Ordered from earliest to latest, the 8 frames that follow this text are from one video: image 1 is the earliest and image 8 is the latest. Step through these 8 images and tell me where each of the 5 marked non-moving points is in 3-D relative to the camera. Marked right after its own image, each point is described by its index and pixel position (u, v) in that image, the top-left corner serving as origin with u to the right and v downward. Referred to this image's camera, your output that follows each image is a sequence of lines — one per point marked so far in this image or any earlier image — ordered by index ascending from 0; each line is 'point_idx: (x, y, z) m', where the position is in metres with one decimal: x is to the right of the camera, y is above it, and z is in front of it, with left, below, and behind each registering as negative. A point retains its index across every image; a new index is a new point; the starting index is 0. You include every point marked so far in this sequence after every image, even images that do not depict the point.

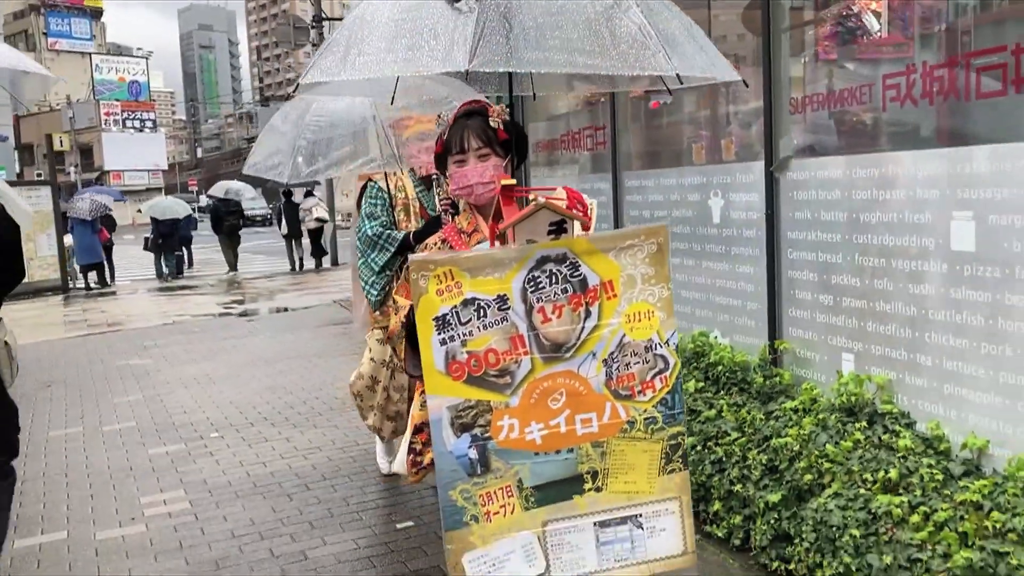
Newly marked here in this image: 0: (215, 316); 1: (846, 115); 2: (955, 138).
0: (-4.1, -0.4, +12.6) m
1: (+1.4, +0.7, +3.9) m
2: (+1.6, +0.5, +3.4) m
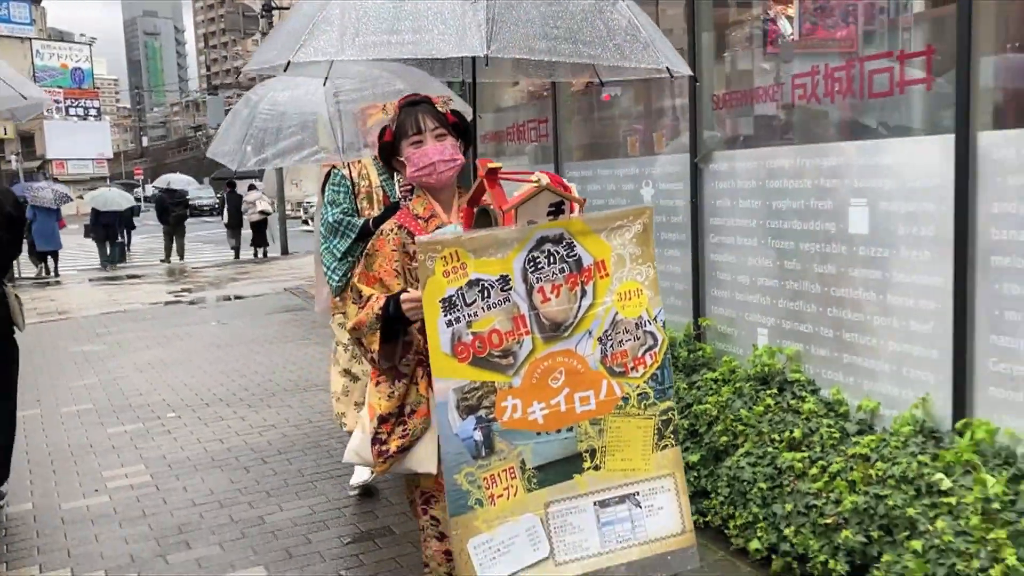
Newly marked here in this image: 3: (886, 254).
0: (-4.7, -0.2, +12.7) m
1: (+1.1, +0.8, +4.3) m
2: (+1.3, +0.6, +3.7) m
3: (+1.4, +0.1, +3.5) m
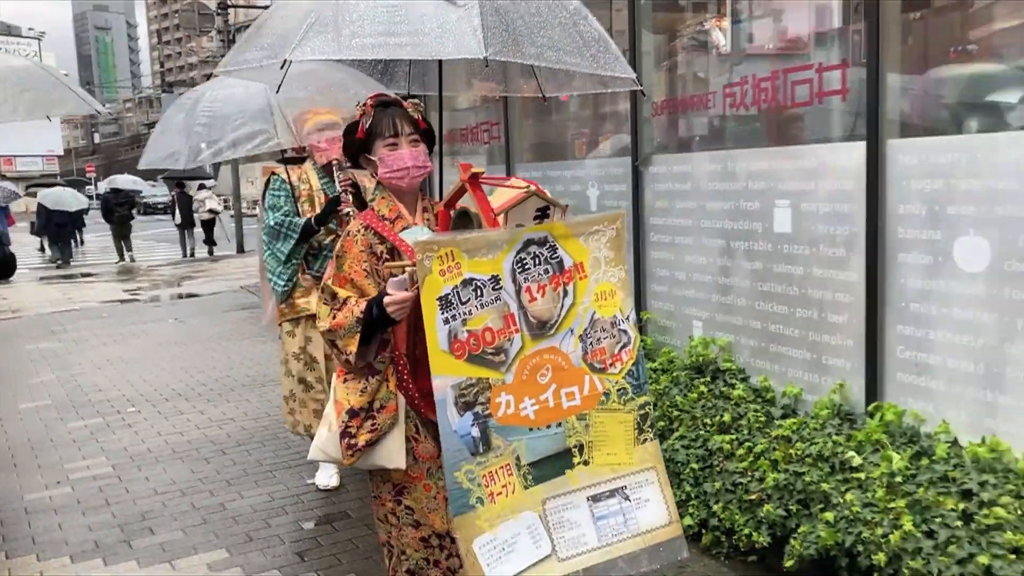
0: (-5.3, -0.2, +12.7) m
1: (+0.9, +0.8, +4.5) m
2: (+1.1, +0.6, +4.0) m
3: (+1.2, +0.1, +3.8) m
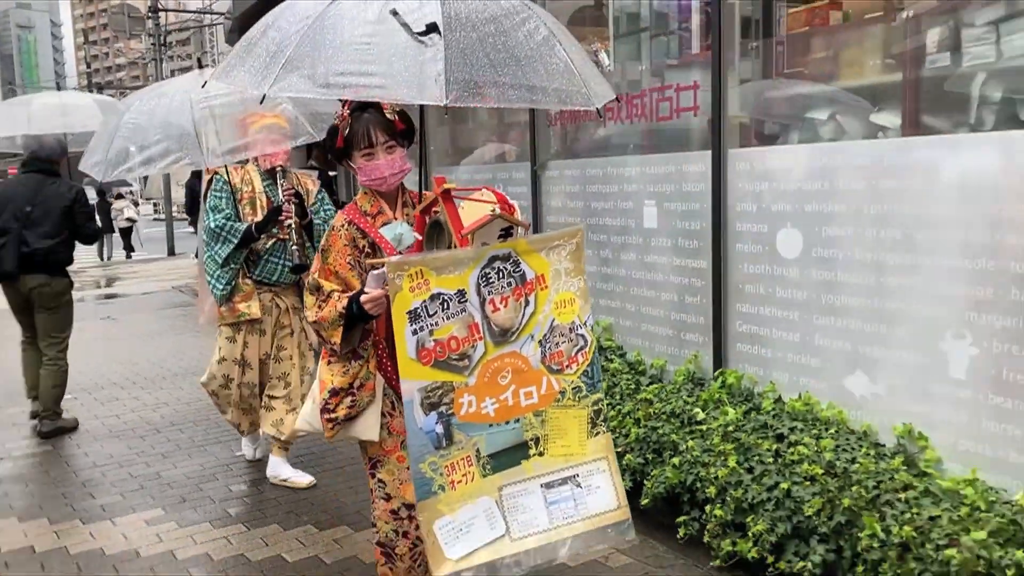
0: (-6.3, -0.2, +12.9) m
1: (+0.4, +0.9, +5.2) m
2: (+0.7, +0.7, +4.7) m
3: (+0.7, +0.2, +4.5) m
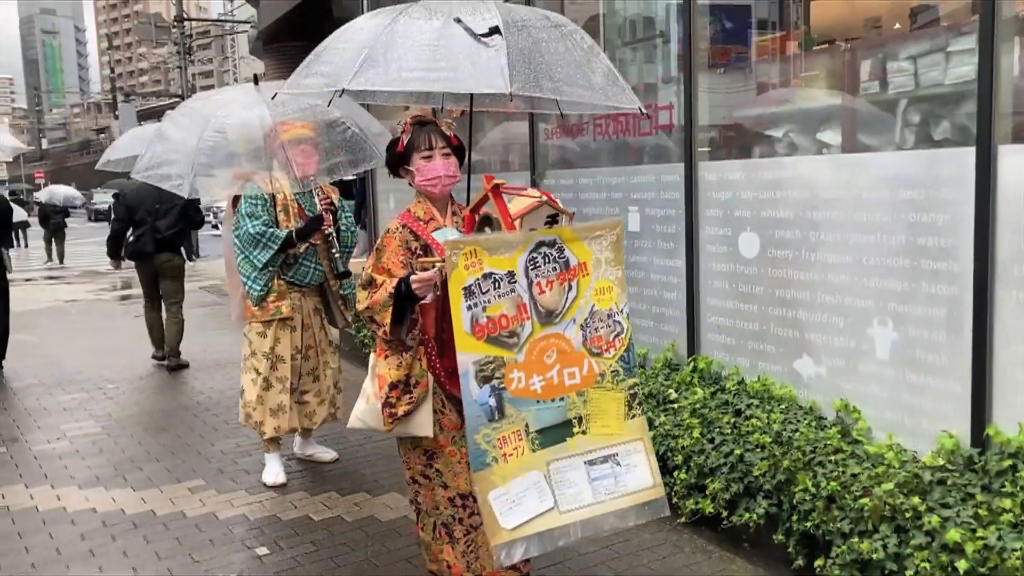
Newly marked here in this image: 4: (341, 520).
0: (-6.1, -0.2, +13.6) m
1: (+0.4, +0.9, +5.8) m
2: (+0.7, +0.7, +5.2) m
3: (+0.7, +0.2, +5.0) m
4: (-0.8, -1.1, +4.5) m
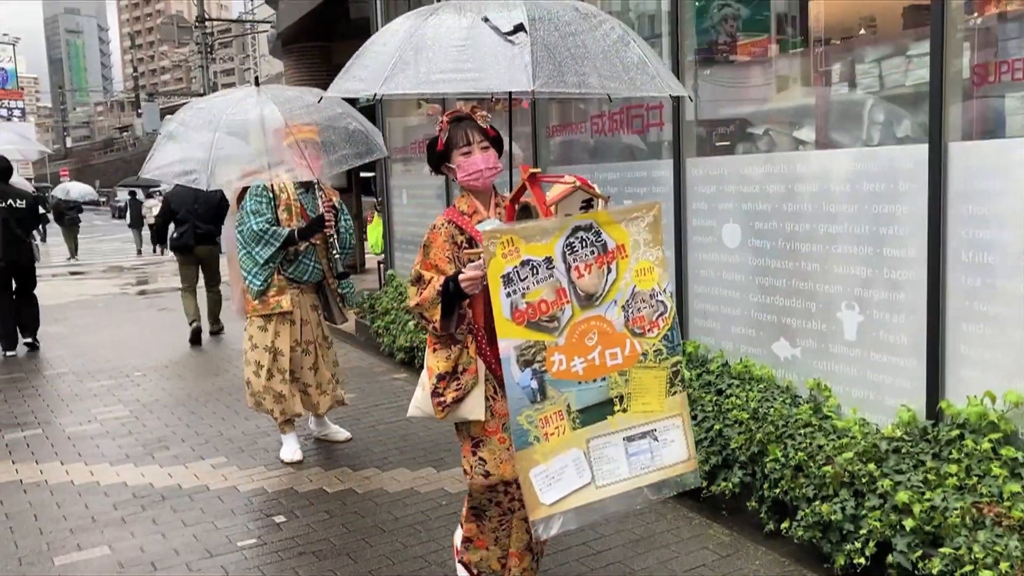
0: (-5.9, -0.1, +14.1) m
1: (+0.4, +1.0, +6.1) m
2: (+0.7, +0.8, +5.5) m
3: (+0.7, +0.3, +5.4) m
4: (-0.8, -1.0, +4.8) m
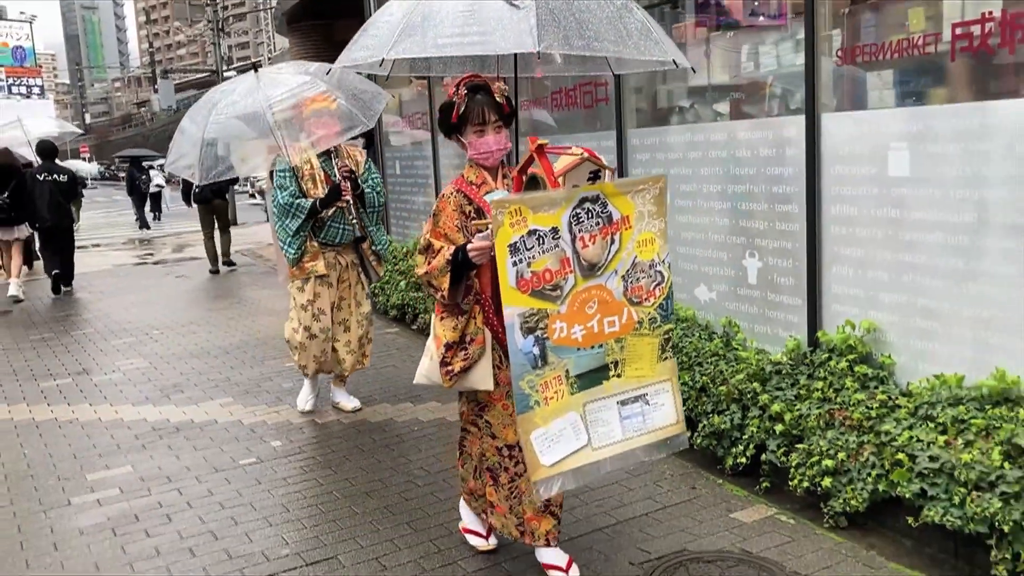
0: (-6.0, +0.4, +14.9) m
1: (+0.2, +1.2, +6.8) m
2: (+0.5, +1.0, +6.2) m
3: (+0.5, +0.6, +6.1) m
4: (-1.0, -0.8, +5.6) m
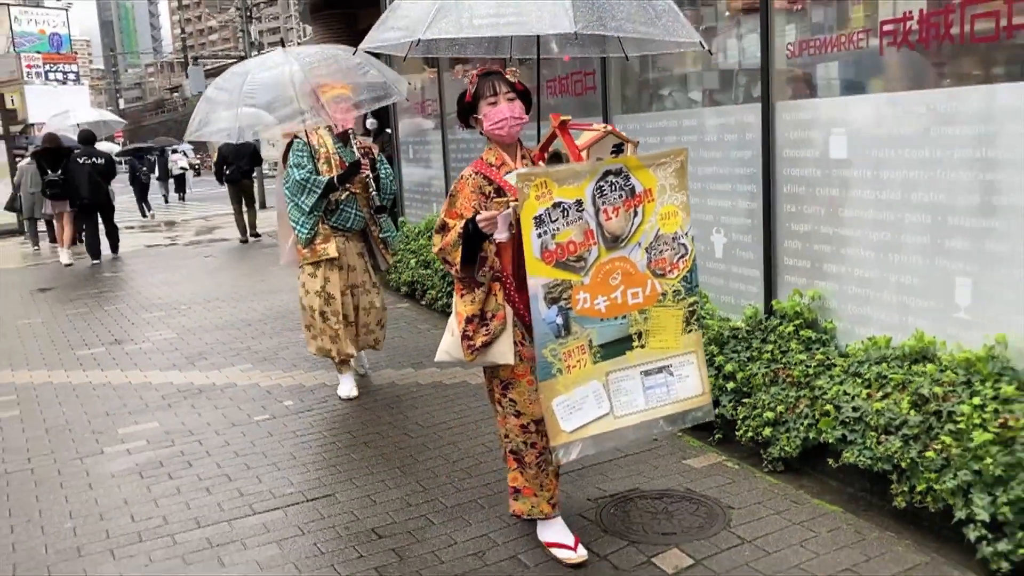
0: (-5.7, +0.7, +15.6) m
1: (+0.2, +1.4, +7.2) m
2: (+0.4, +1.2, +6.7) m
3: (+0.5, +0.7, +6.5) m
4: (-1.1, -0.6, +6.1) m
